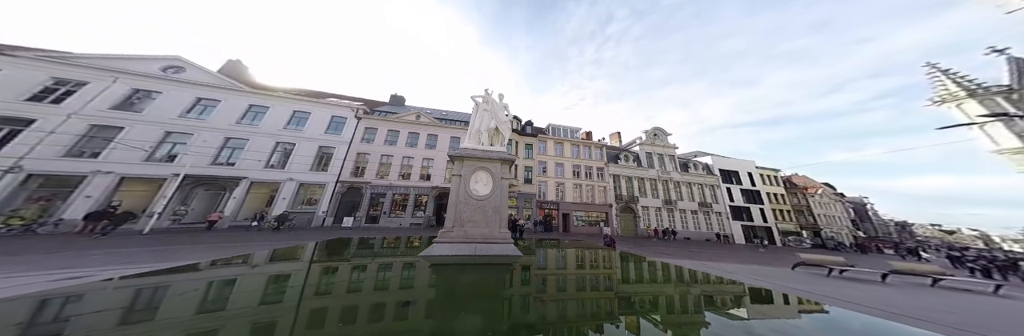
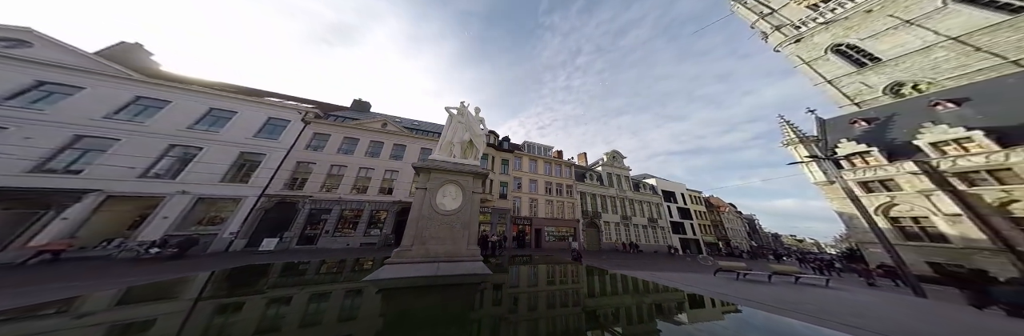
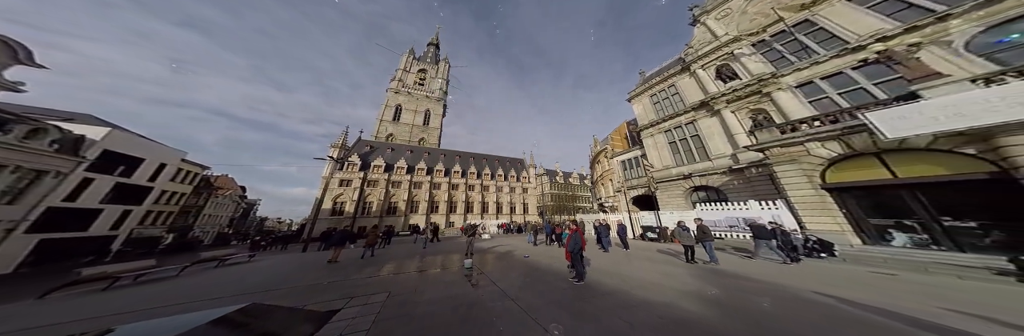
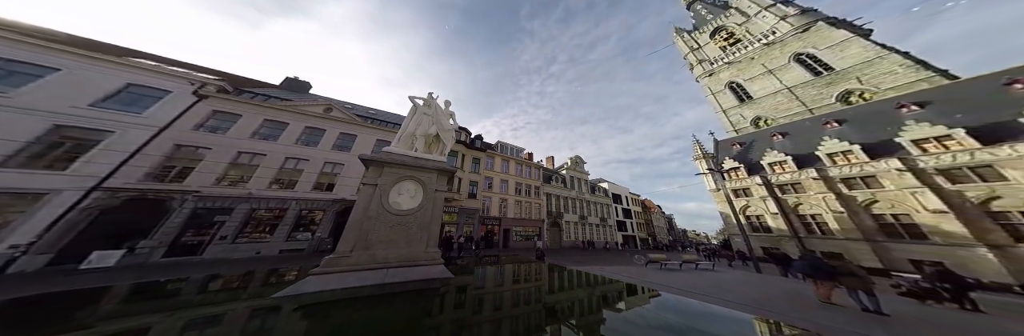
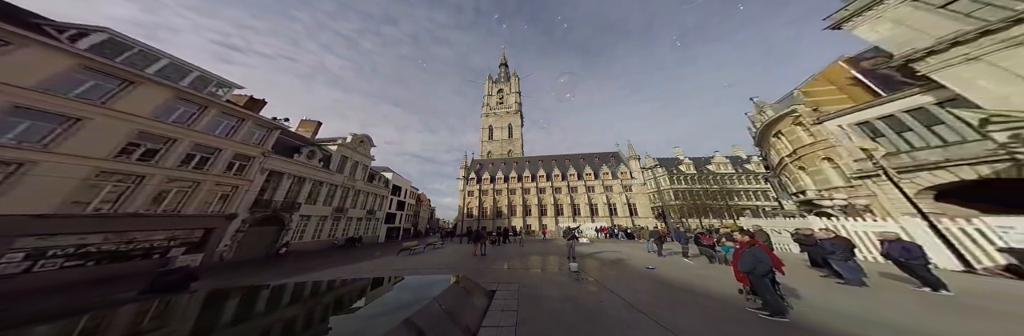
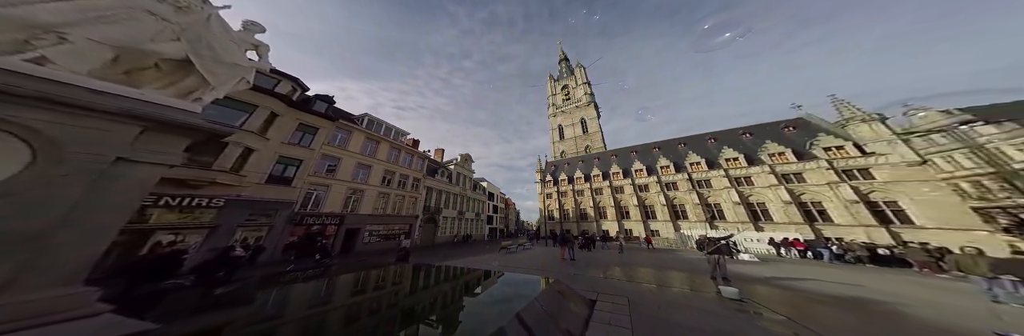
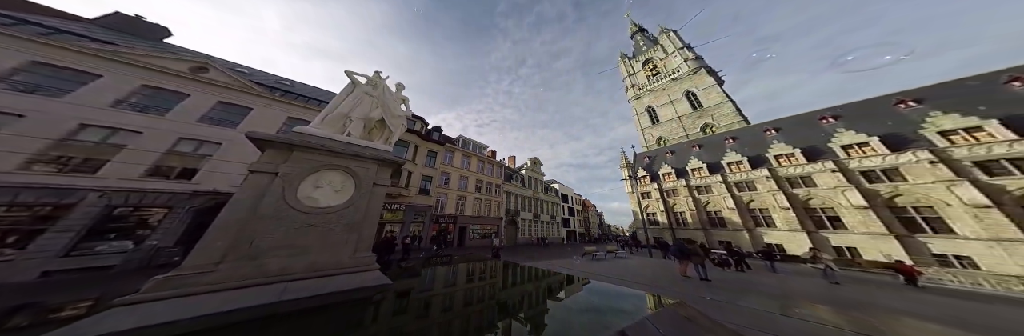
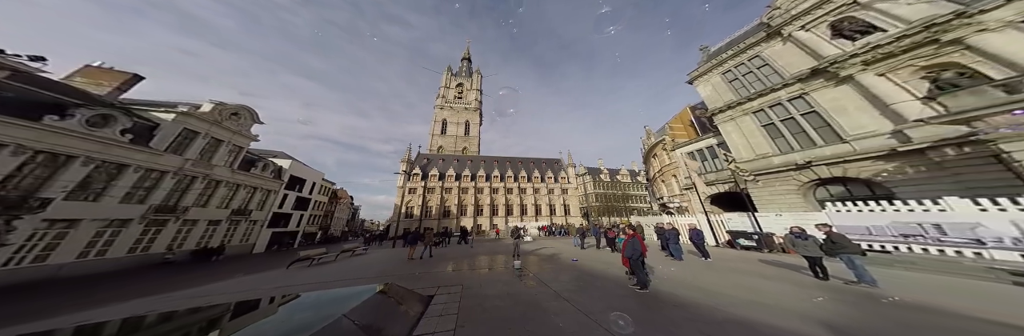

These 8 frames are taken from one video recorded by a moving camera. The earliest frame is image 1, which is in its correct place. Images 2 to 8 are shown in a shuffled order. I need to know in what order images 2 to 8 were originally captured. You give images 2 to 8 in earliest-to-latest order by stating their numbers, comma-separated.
2, 4, 7, 6, 5, 8, 3
